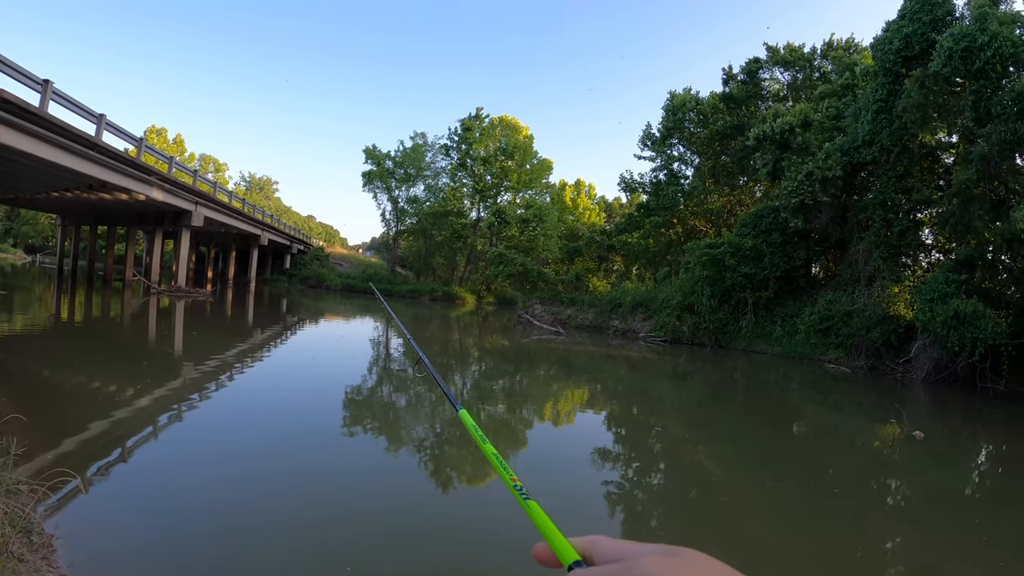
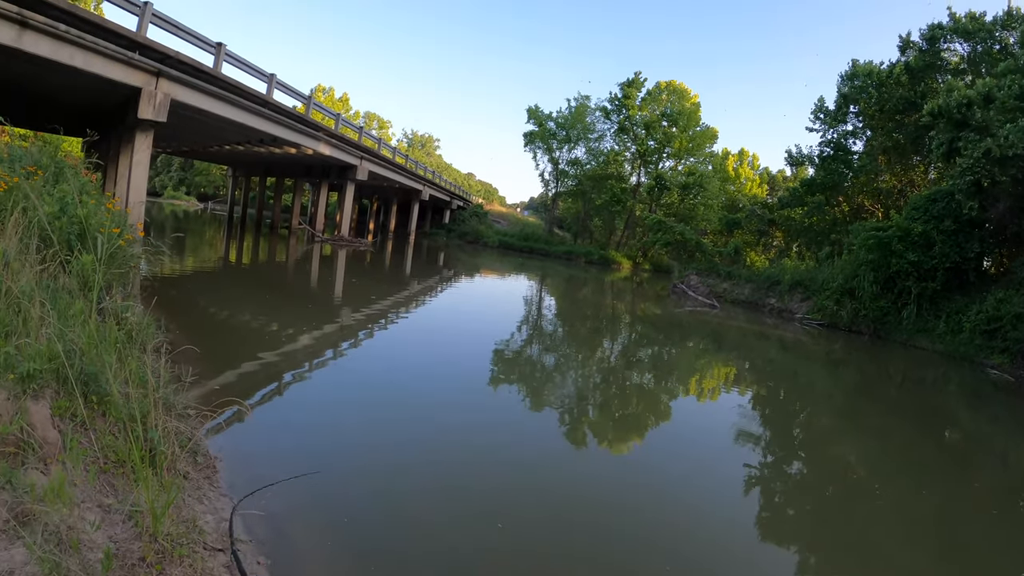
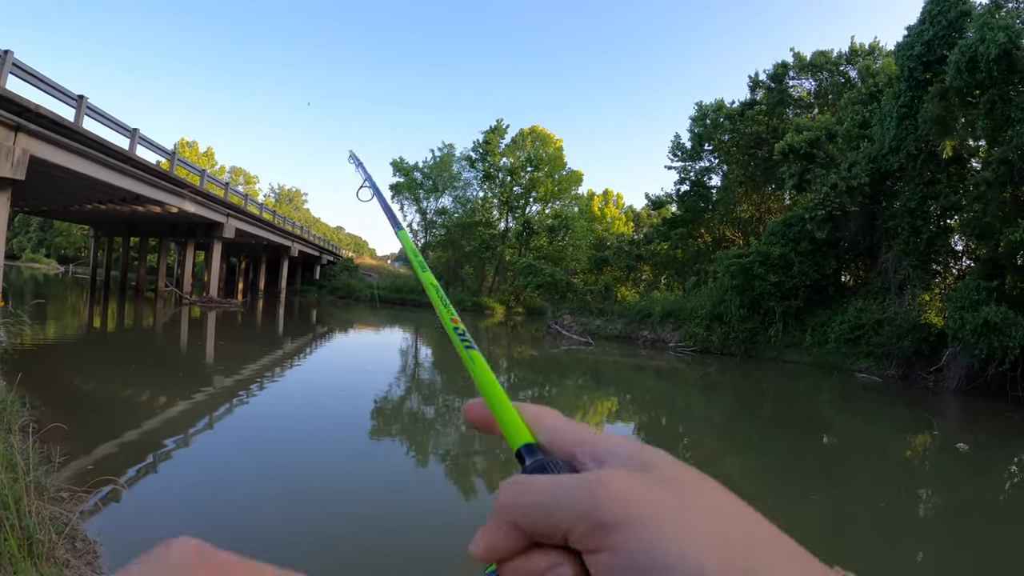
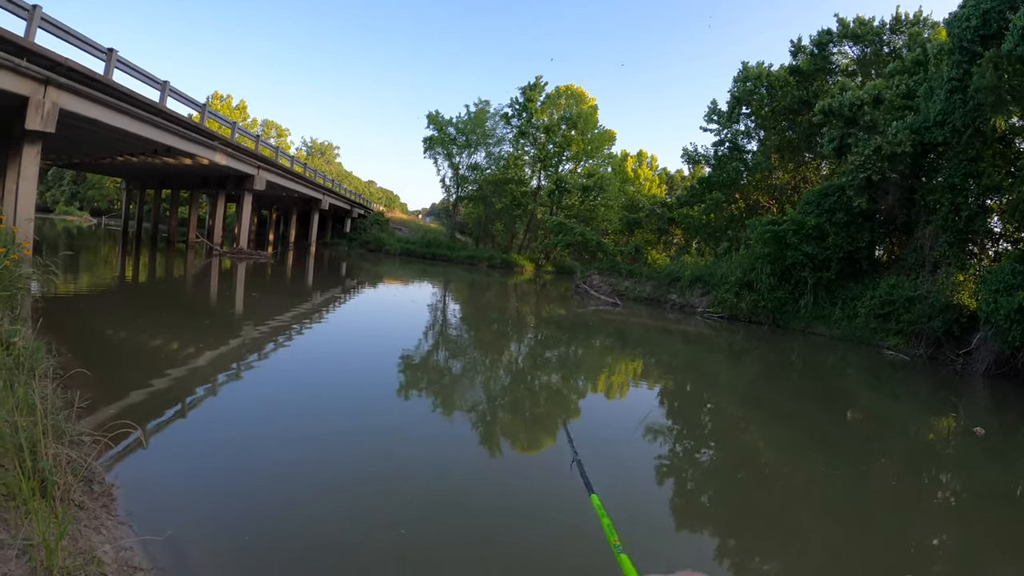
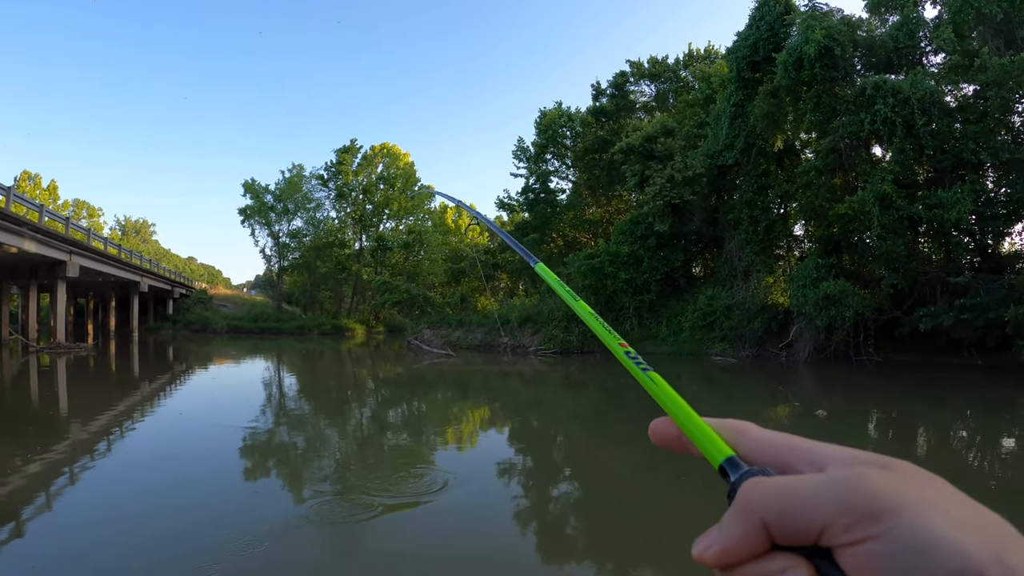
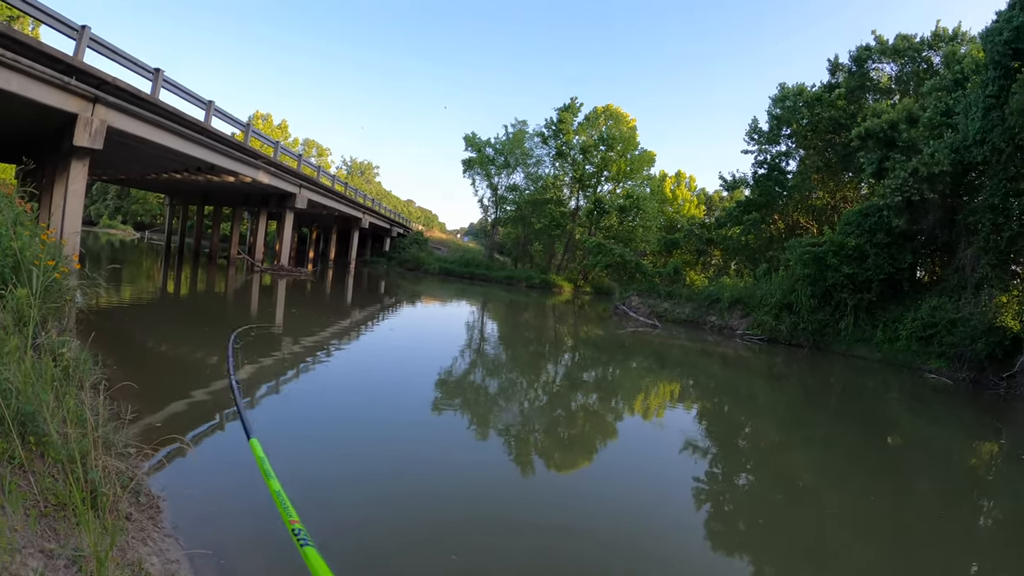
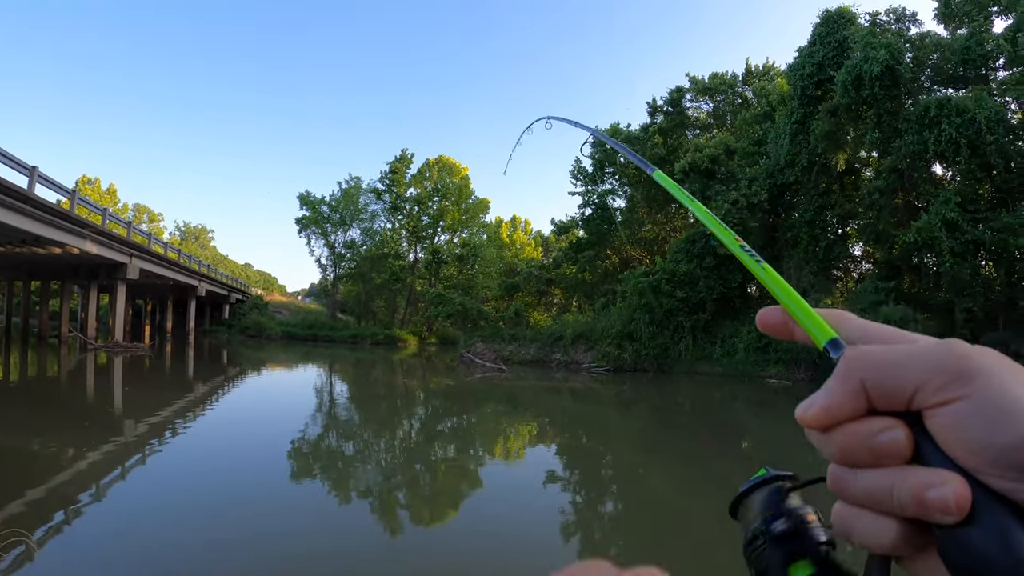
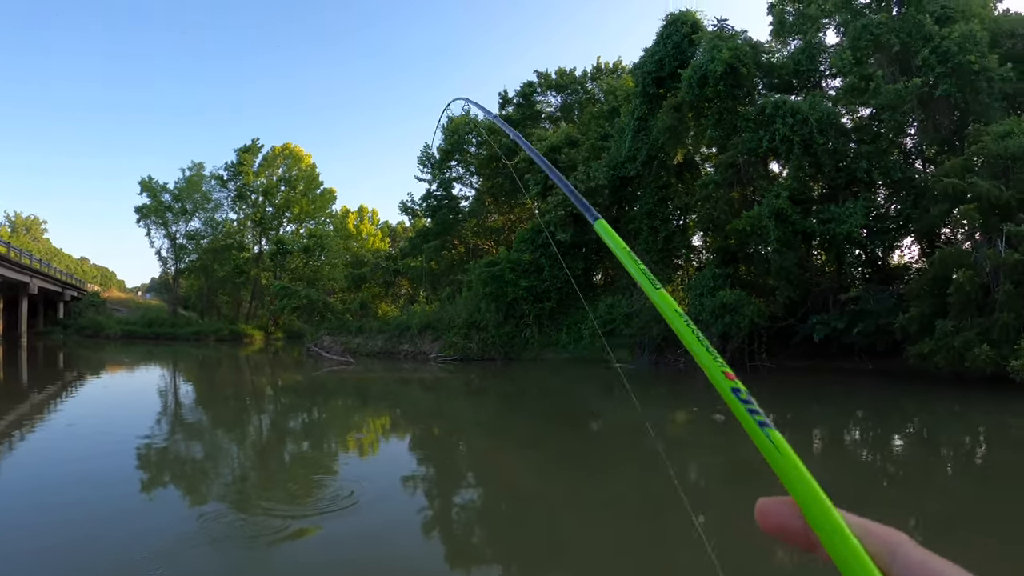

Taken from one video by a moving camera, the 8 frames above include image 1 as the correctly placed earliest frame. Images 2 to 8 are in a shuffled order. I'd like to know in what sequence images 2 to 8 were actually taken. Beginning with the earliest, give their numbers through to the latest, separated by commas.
4, 2, 6, 3, 7, 5, 8
